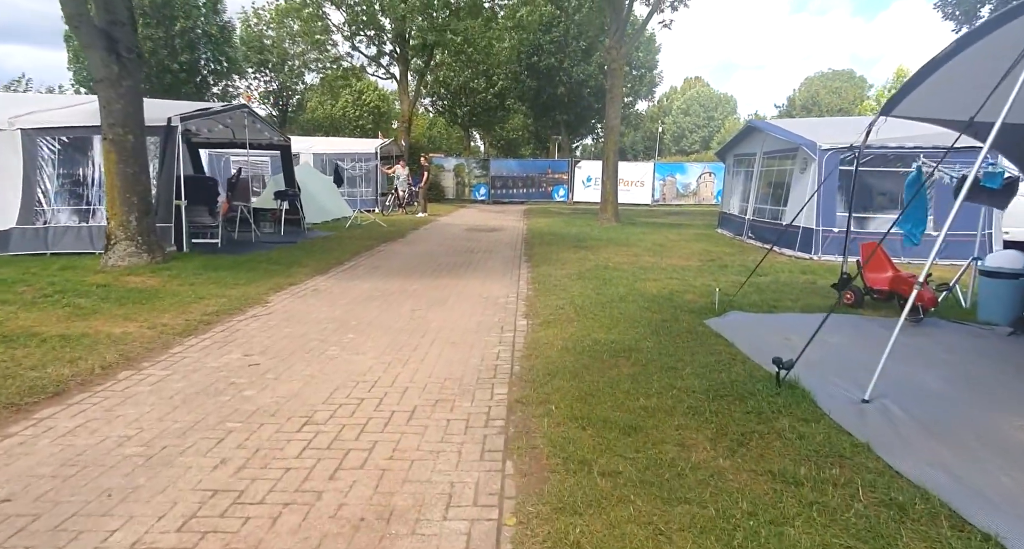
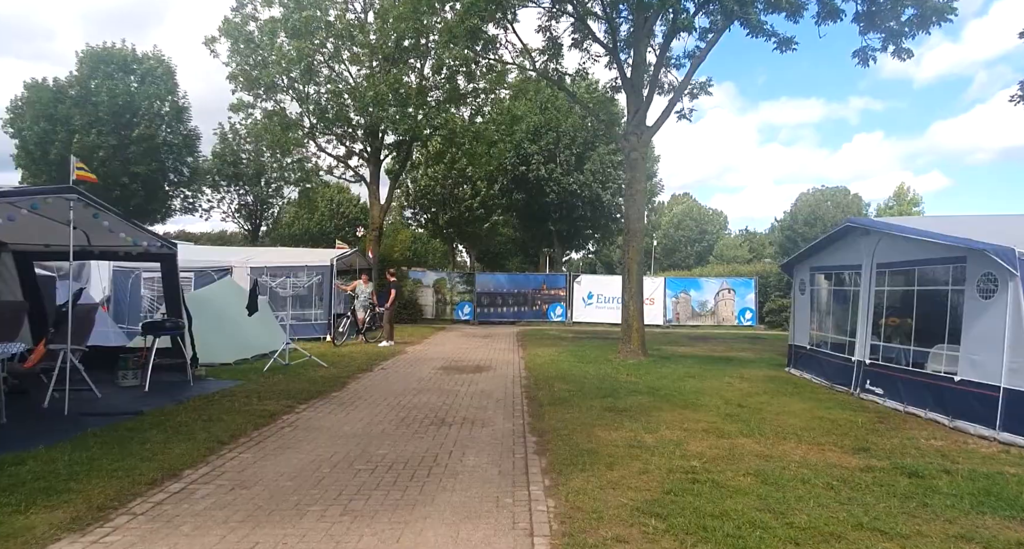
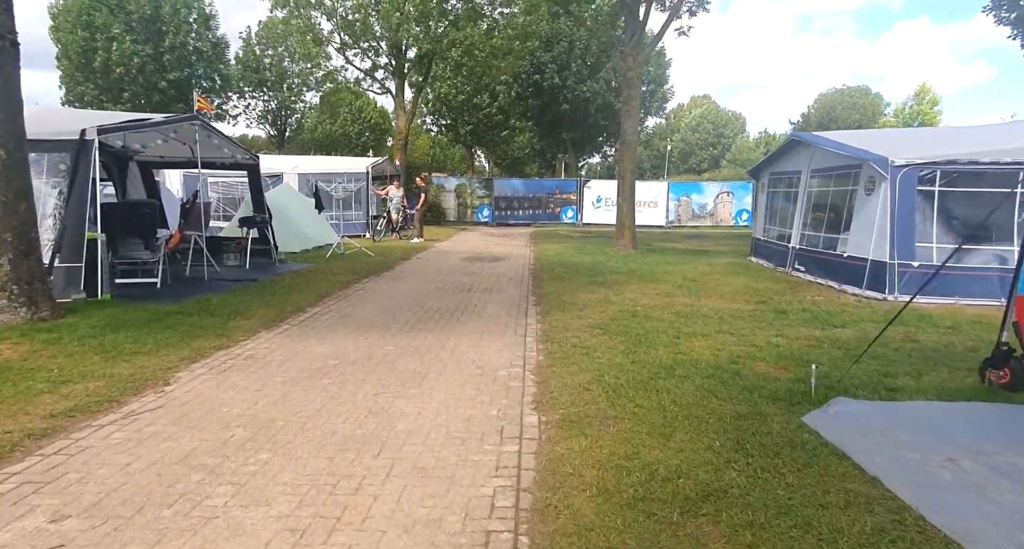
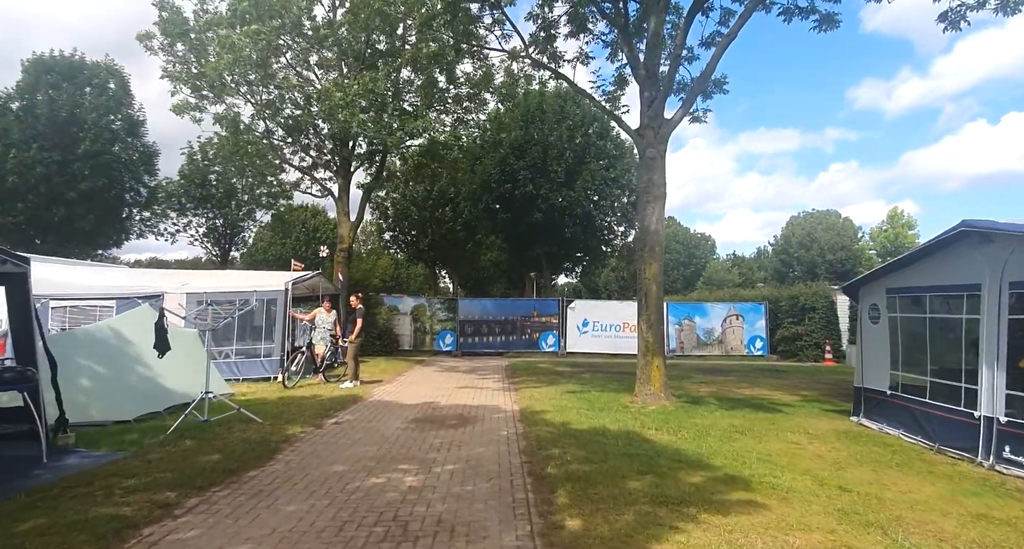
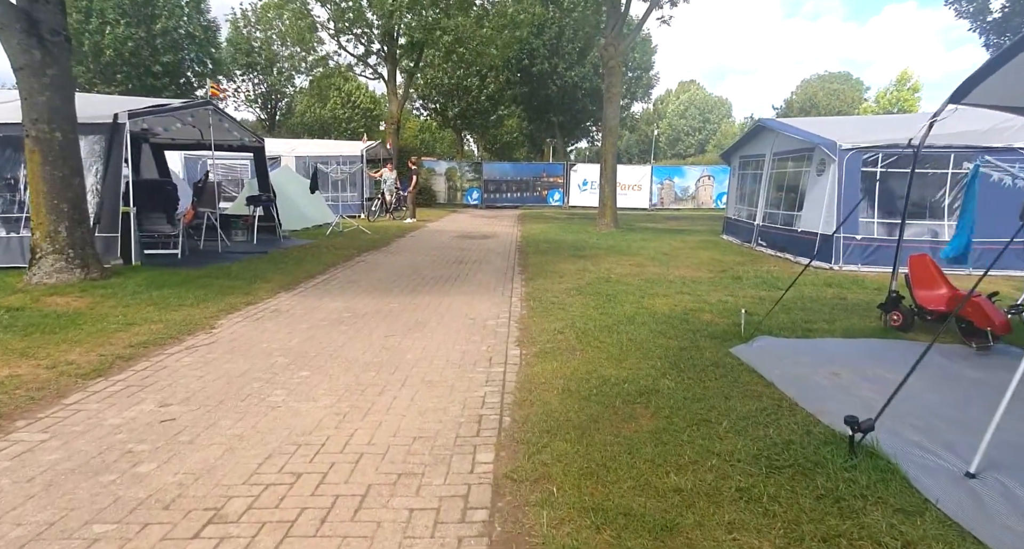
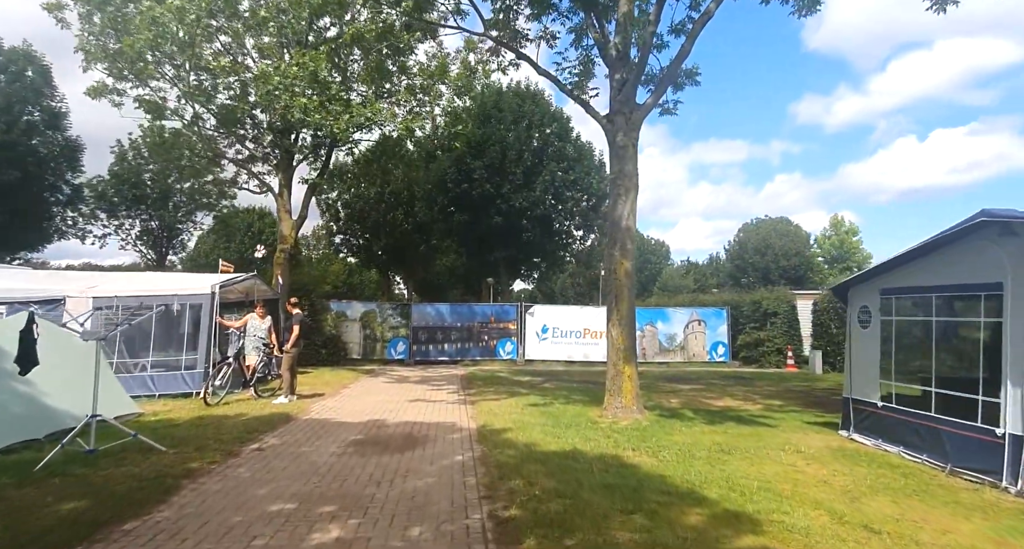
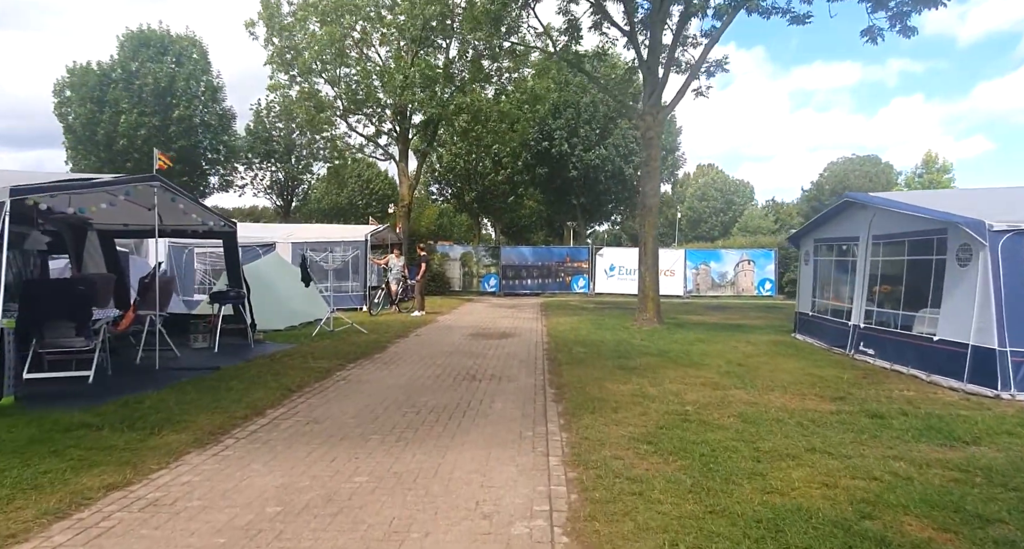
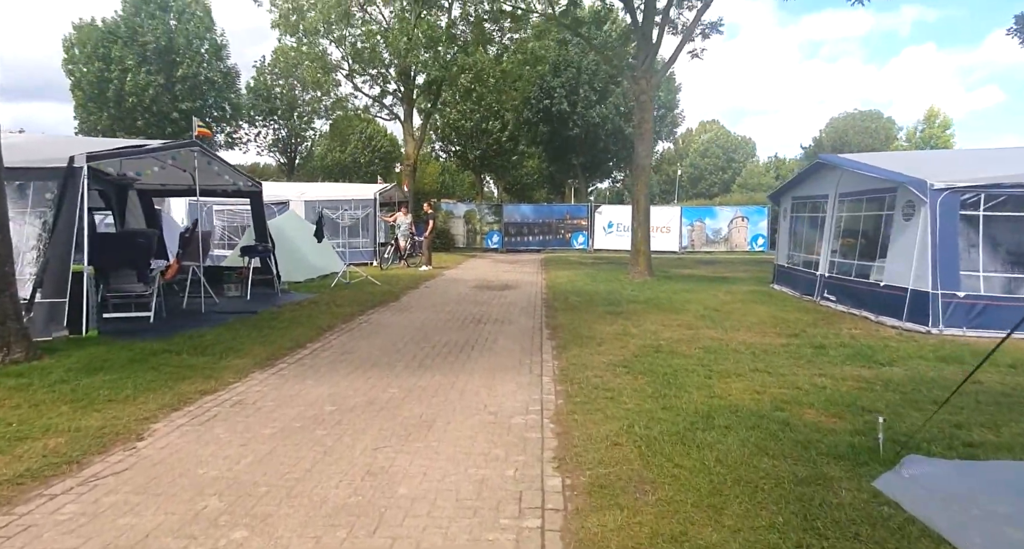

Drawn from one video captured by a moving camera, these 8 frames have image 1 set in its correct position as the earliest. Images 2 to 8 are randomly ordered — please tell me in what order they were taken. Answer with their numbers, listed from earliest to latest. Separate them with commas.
5, 3, 8, 7, 2, 4, 6
